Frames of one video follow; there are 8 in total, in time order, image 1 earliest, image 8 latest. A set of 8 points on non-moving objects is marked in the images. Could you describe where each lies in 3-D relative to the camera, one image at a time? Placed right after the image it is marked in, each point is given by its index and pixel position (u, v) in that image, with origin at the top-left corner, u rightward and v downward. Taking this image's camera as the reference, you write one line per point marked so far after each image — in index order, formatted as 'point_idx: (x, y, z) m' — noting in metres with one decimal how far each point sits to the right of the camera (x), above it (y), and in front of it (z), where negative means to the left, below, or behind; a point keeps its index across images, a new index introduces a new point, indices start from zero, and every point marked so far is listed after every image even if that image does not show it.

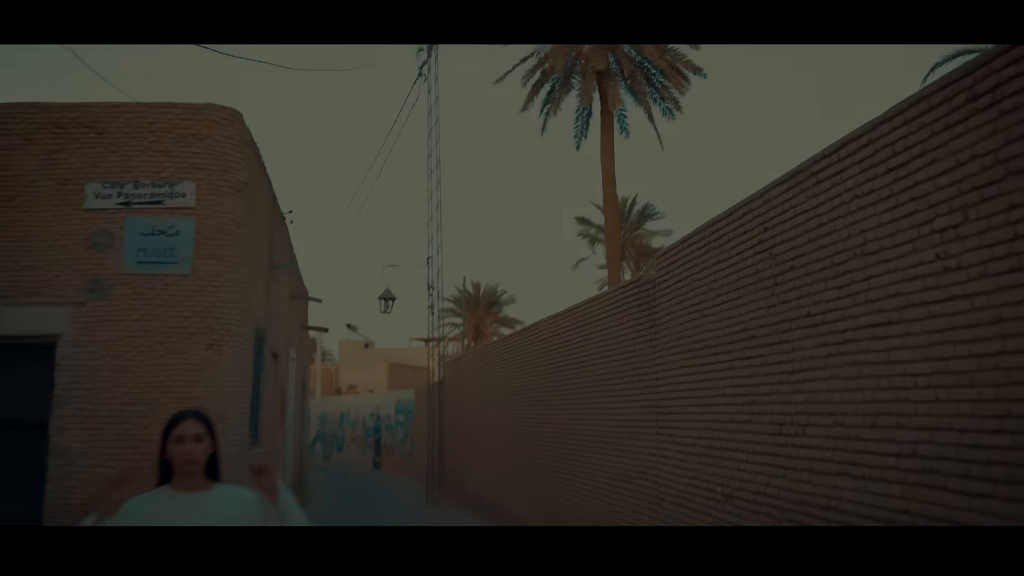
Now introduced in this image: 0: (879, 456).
0: (+1.3, -0.6, +4.0) m
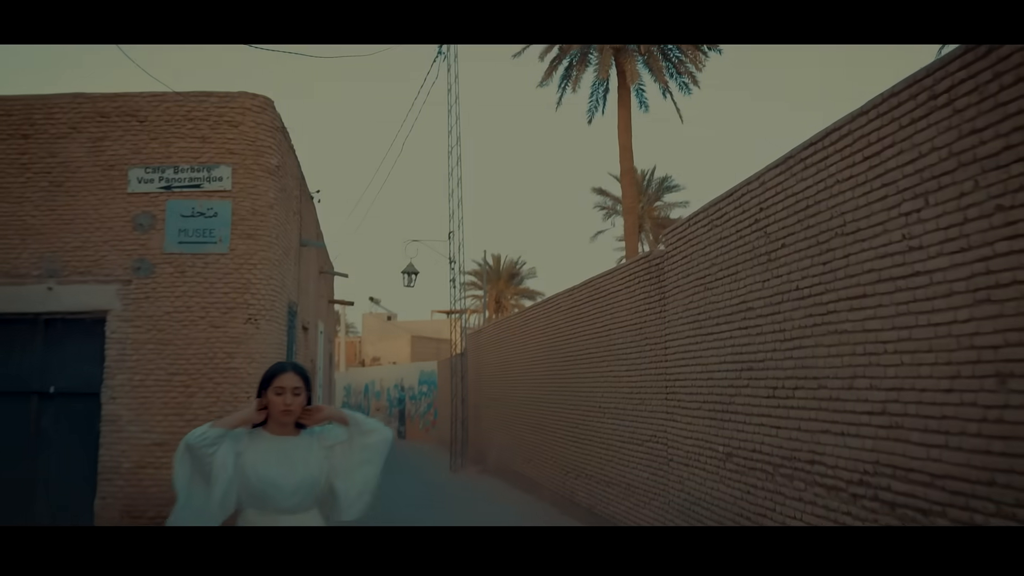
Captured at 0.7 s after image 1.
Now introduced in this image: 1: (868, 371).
0: (+1.4, -0.5, +4.5) m
1: (+1.4, -0.3, +4.4) m
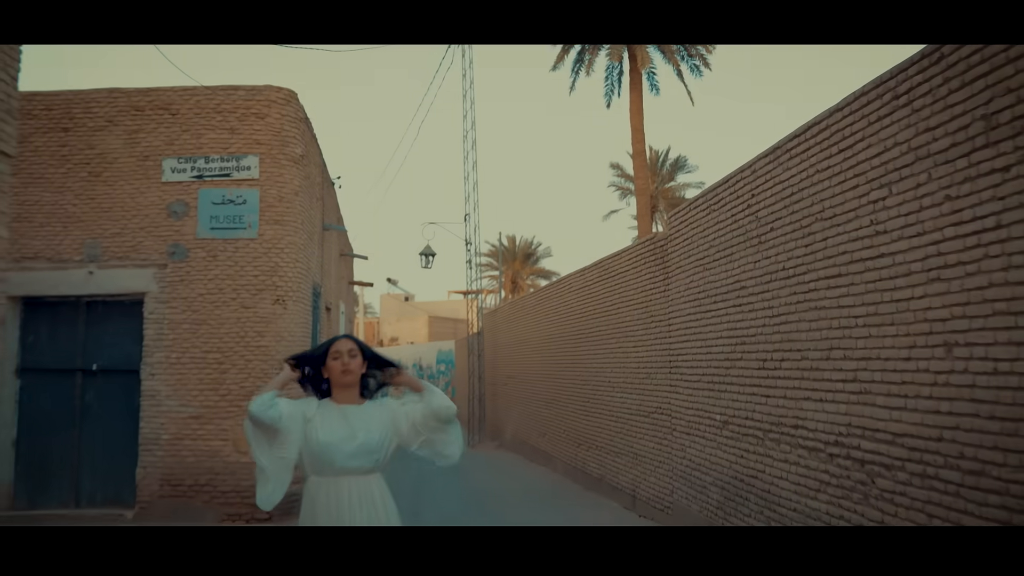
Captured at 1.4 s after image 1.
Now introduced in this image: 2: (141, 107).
0: (+1.4, -0.4, +5.0) m
1: (+1.5, -0.2, +4.9) m
2: (-3.0, +1.5, +9.1) m
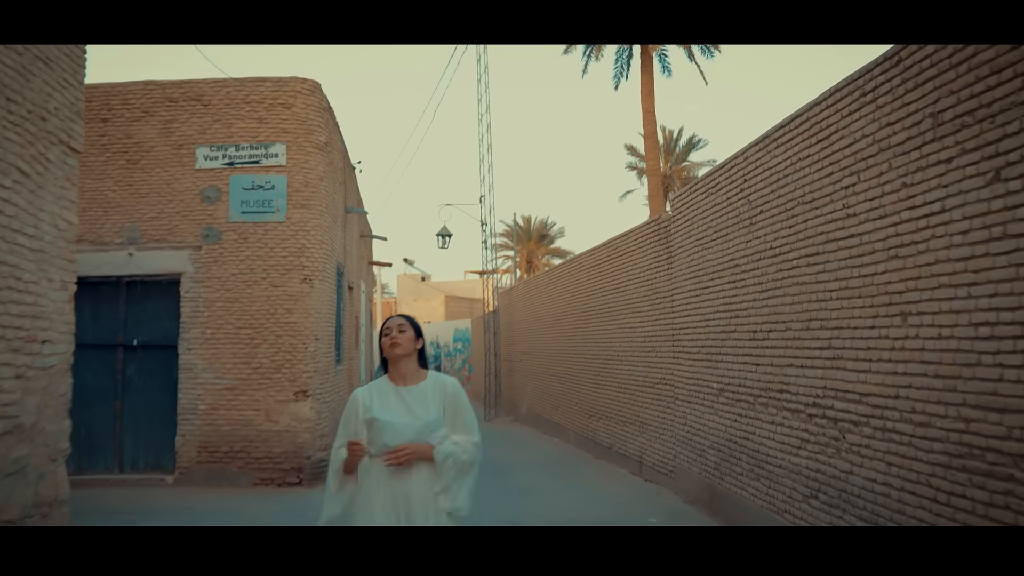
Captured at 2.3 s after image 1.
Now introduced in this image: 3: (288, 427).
0: (+1.5, -0.3, +5.6) m
1: (+1.5, -0.1, +5.5) m
2: (-2.9, +1.6, +9.7) m
3: (-1.9, -1.2, +9.3) m
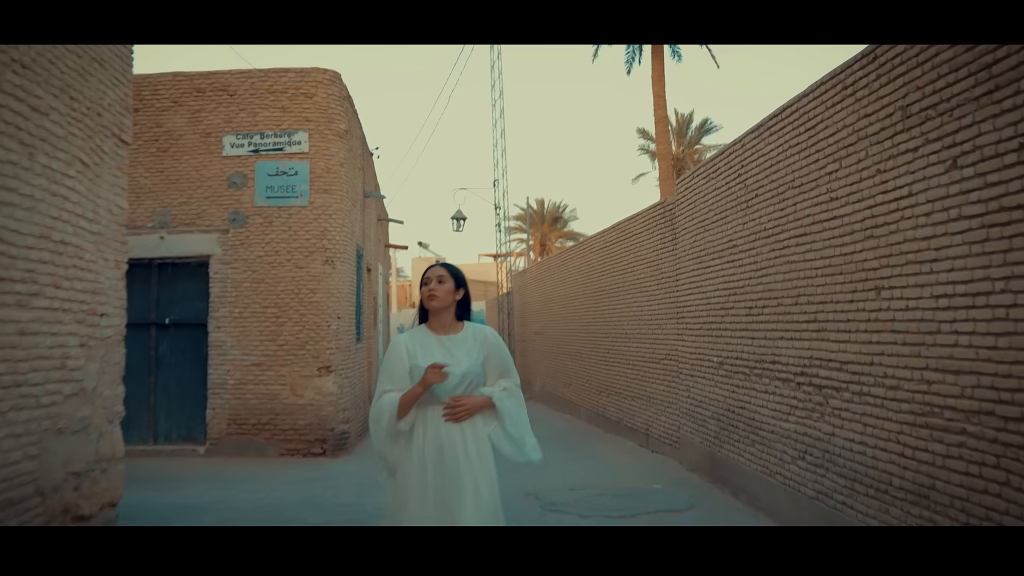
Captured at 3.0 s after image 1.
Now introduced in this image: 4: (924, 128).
0: (+1.6, -0.2, +6.0) m
1: (+1.6, 0.0, +5.9) m
2: (-2.8, +1.8, +10.2) m
3: (-1.8, -1.0, +9.8) m
4: (+1.7, +0.6, +4.5) m
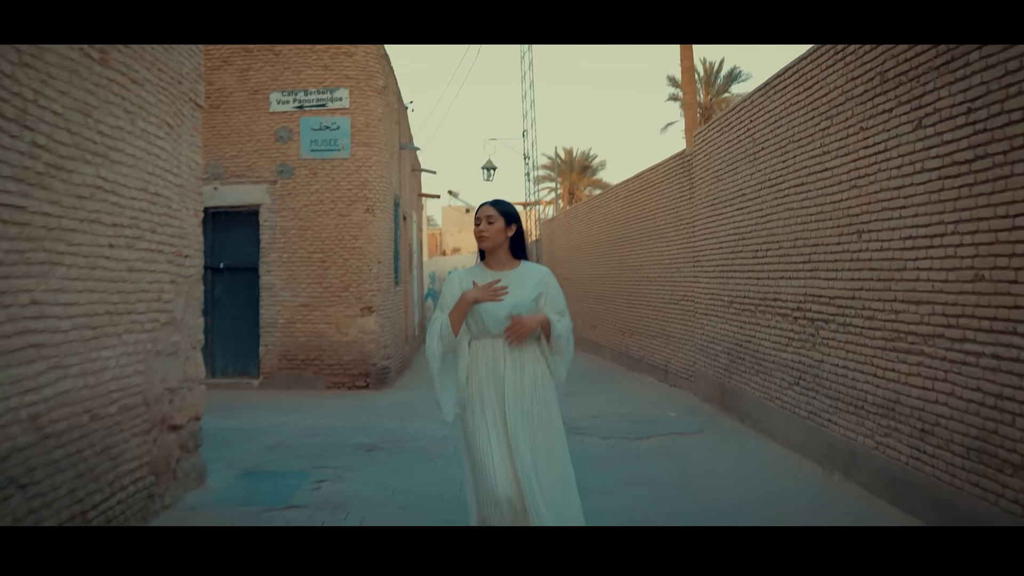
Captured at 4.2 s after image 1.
0: (+1.7, +0.2, +6.7) m
1: (+1.7, +0.3, +6.6) m
2: (-2.6, +2.3, +10.9) m
3: (-1.5, -0.5, +10.6) m
4: (+1.8, +0.9, +5.1) m
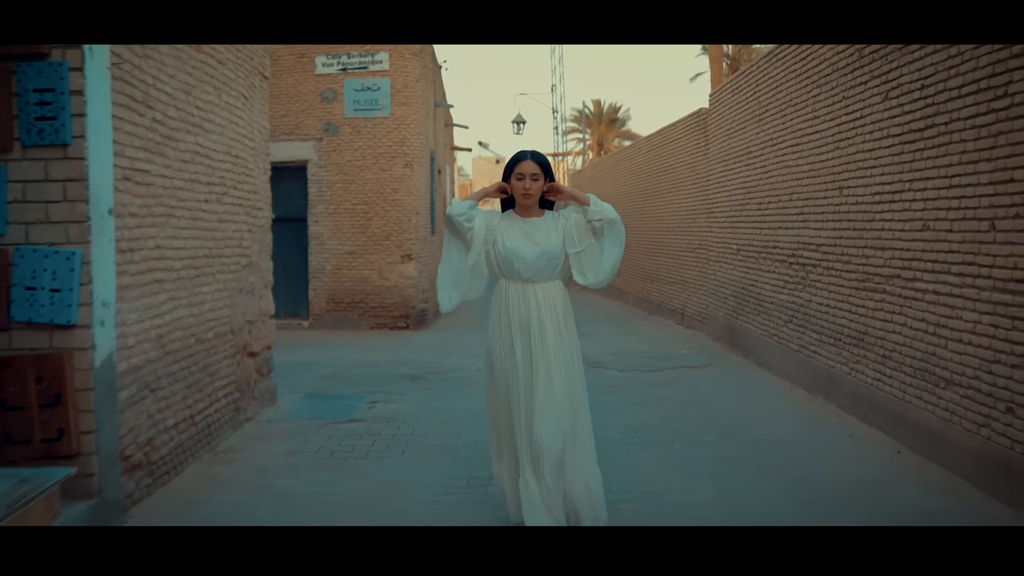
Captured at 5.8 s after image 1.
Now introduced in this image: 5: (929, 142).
0: (+1.9, +0.5, +7.6) m
1: (+1.9, +0.7, +7.4) m
2: (-2.3, +2.9, +11.7) m
3: (-1.2, 0.0, +11.5) m
4: (+1.9, +1.2, +5.9) m
5: (+1.9, +0.7, +5.1) m
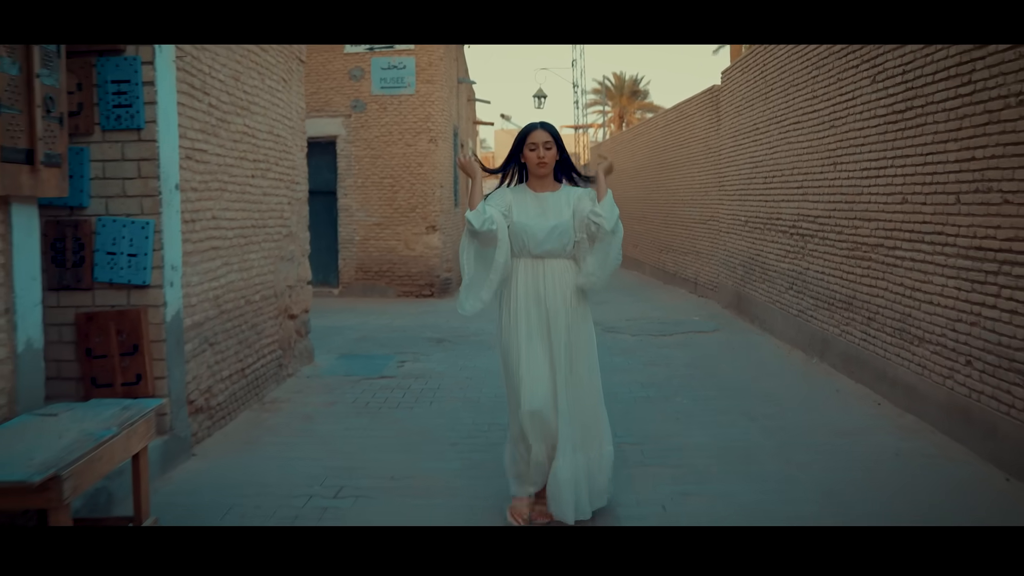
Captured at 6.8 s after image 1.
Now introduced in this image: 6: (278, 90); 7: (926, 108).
0: (+2.0, +0.7, +8.1) m
1: (+2.0, +0.9, +7.9) m
2: (-2.0, +3.2, +12.3) m
3: (-1.0, +0.4, +12.1) m
4: (+2.0, +1.4, +6.4) m
5: (+2.0, +0.8, +5.6) m
6: (-1.4, +1.2, +6.7) m
7: (+2.0, +0.9, +5.4) m
